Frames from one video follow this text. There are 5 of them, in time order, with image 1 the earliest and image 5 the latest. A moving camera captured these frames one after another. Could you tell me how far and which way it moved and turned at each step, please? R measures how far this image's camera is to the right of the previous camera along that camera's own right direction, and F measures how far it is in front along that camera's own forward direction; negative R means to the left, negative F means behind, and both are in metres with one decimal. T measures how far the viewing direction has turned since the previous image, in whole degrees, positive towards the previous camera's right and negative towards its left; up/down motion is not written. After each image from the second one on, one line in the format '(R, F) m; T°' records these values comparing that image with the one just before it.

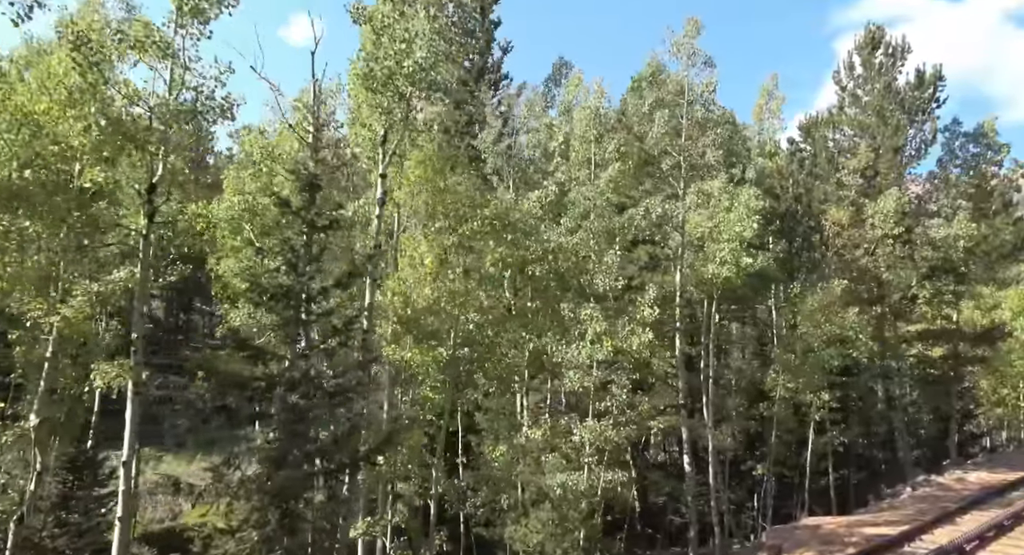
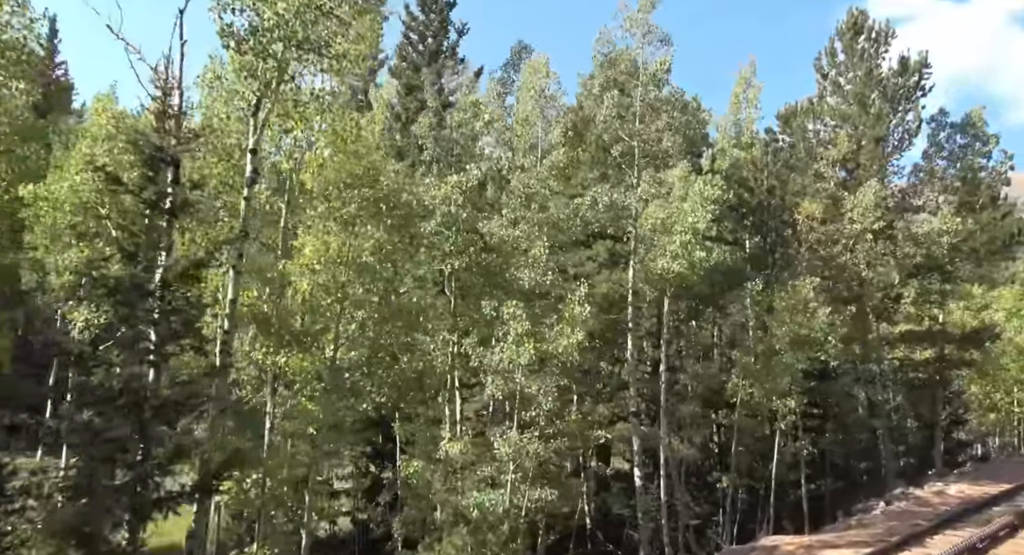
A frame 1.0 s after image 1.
(+1.8, +2.2) m; 0°
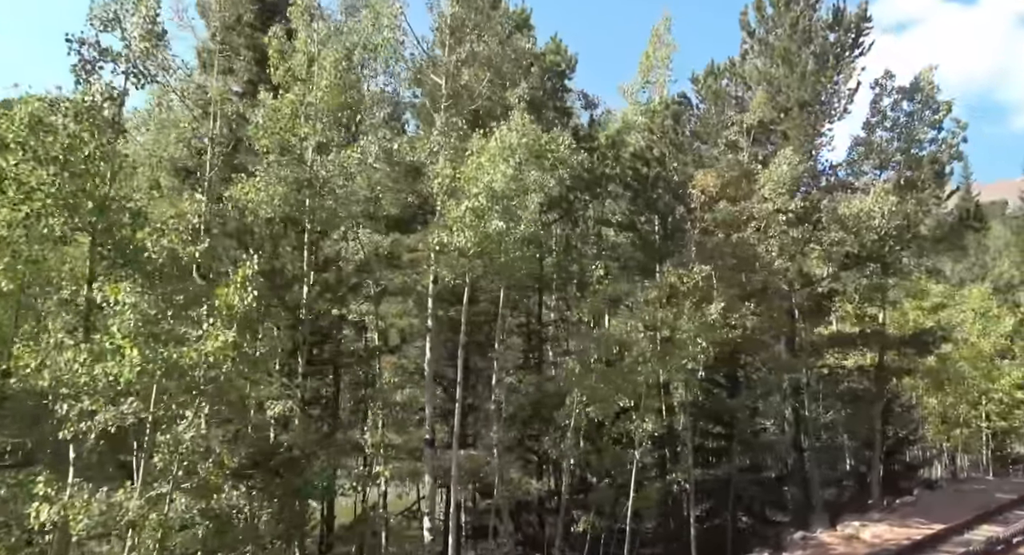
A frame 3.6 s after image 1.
(+5.2, +6.3) m; 0°
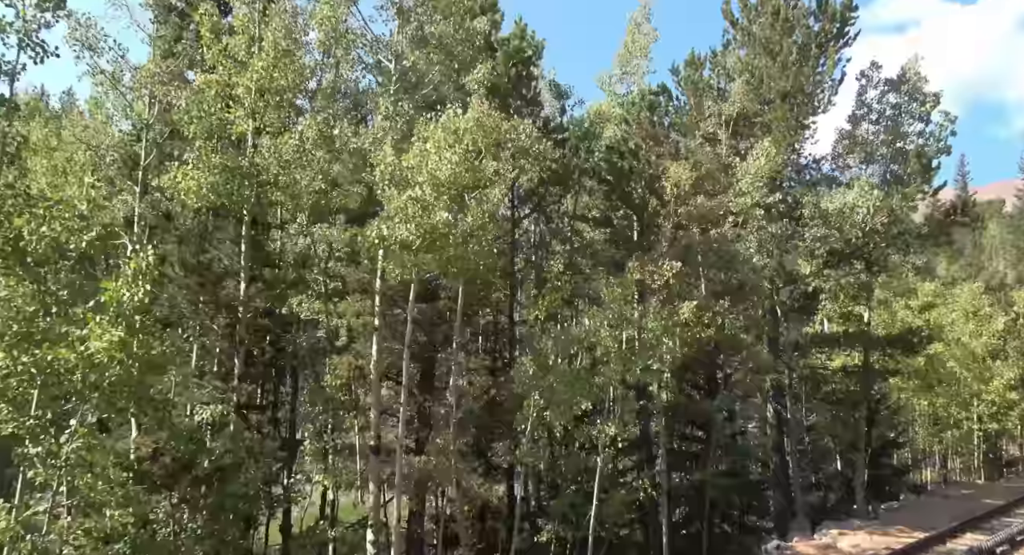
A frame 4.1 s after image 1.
(+1.0, +1.1) m; 0°
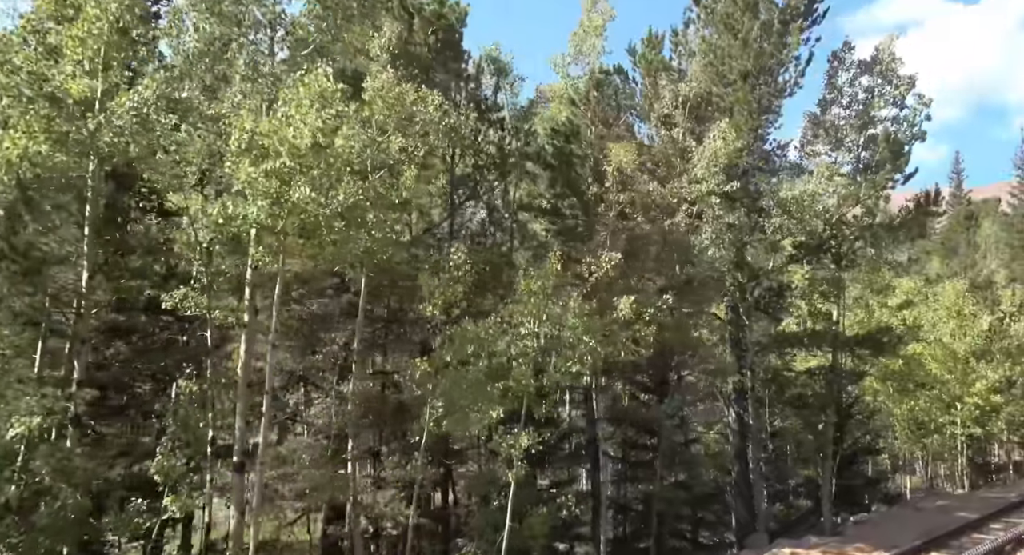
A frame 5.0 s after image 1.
(+1.9, +2.3) m; 0°
